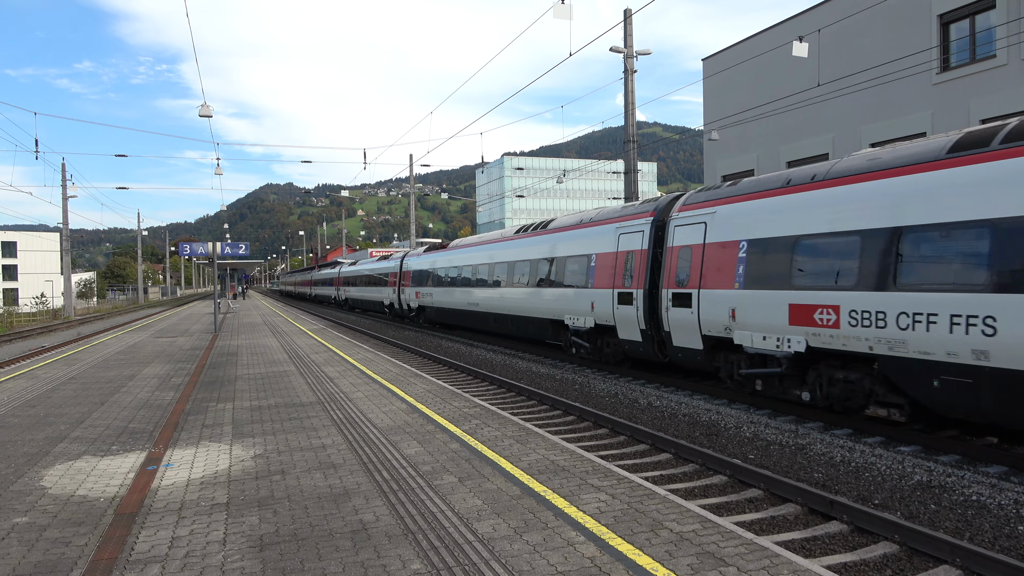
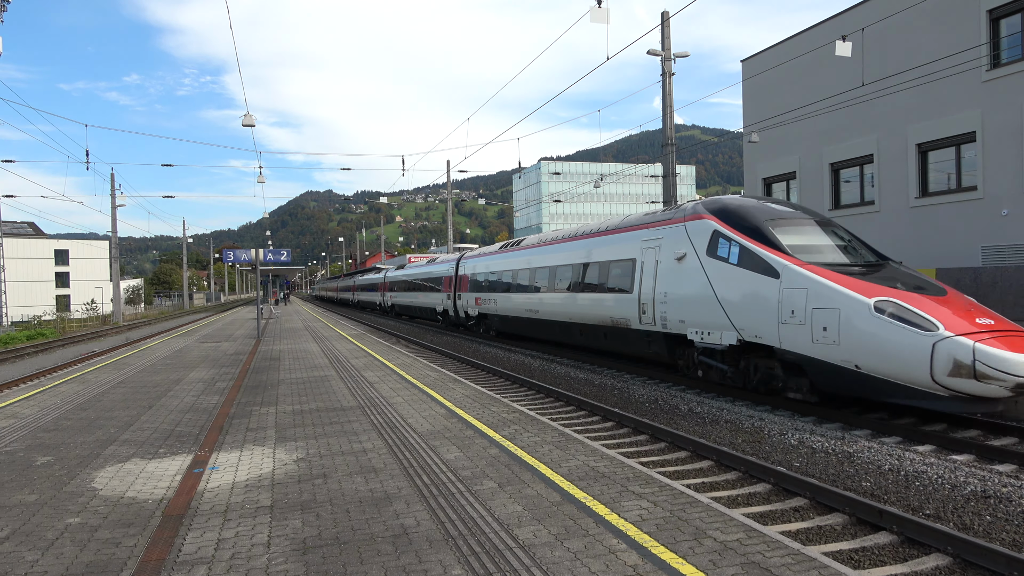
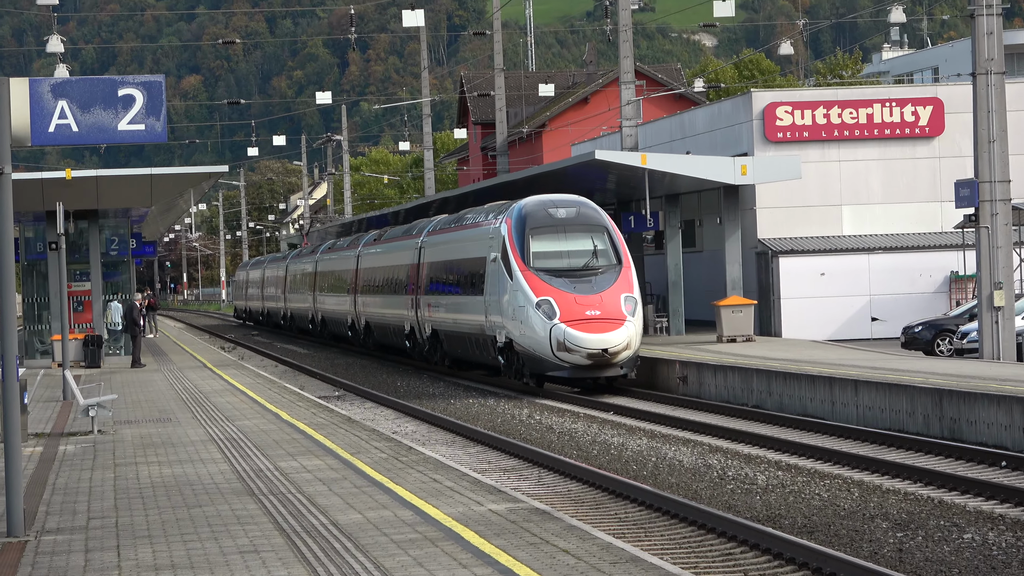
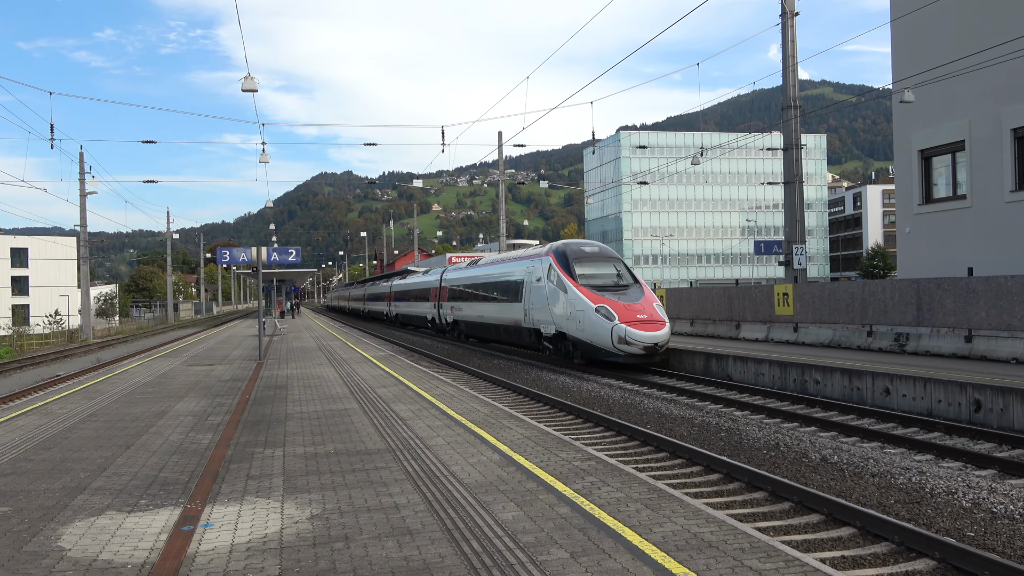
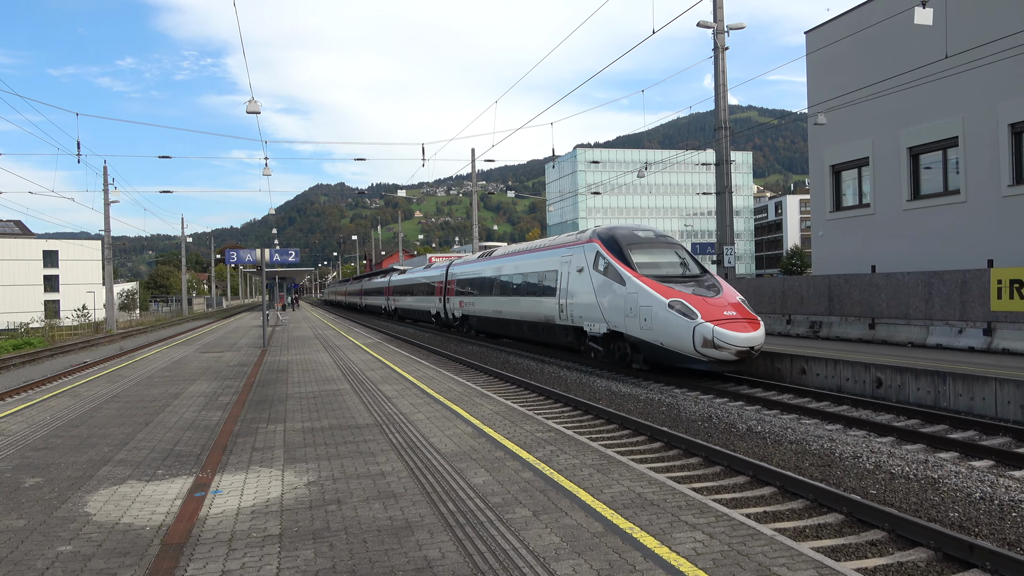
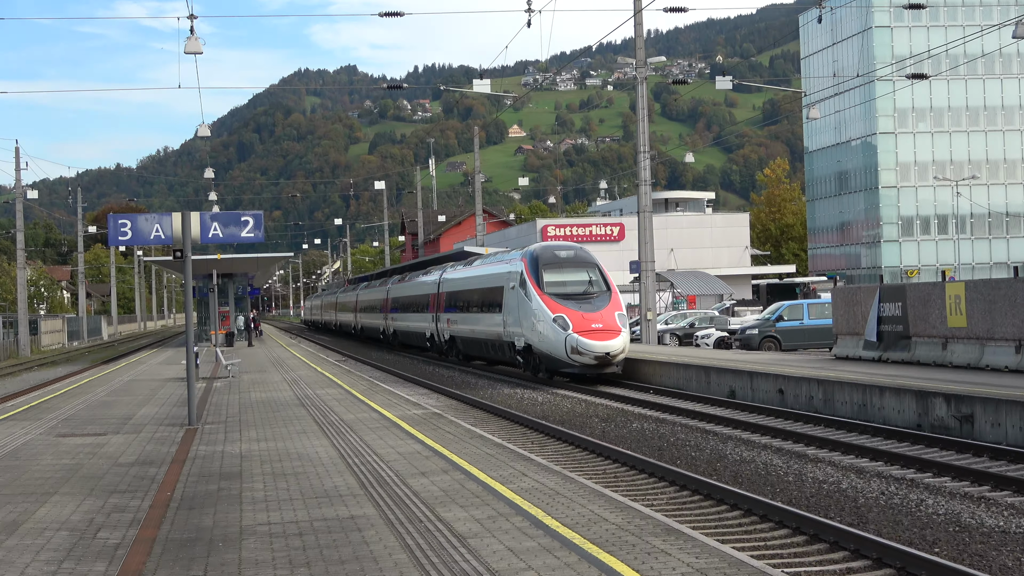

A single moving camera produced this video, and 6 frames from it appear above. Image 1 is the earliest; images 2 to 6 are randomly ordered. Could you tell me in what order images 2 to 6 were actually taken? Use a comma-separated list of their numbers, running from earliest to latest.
2, 5, 4, 6, 3
